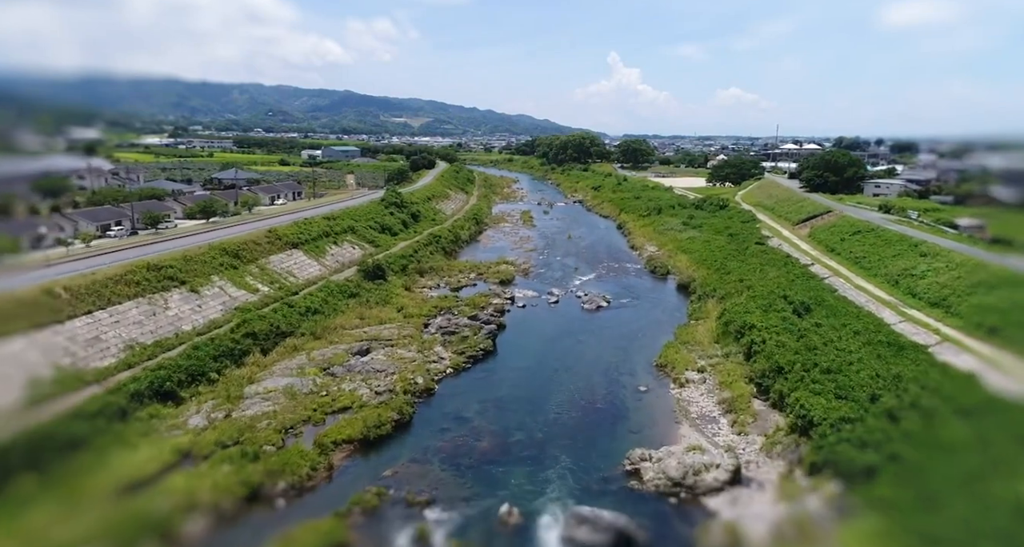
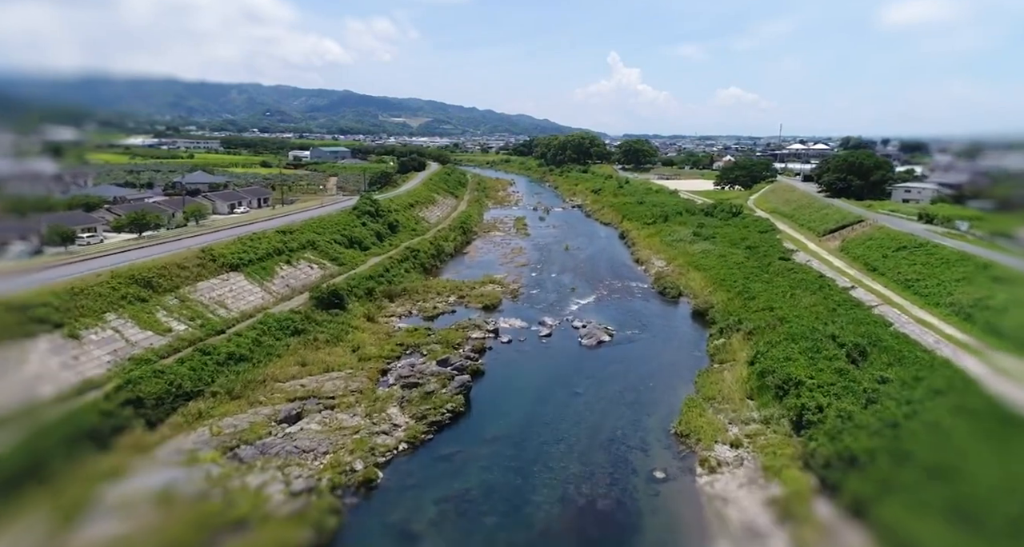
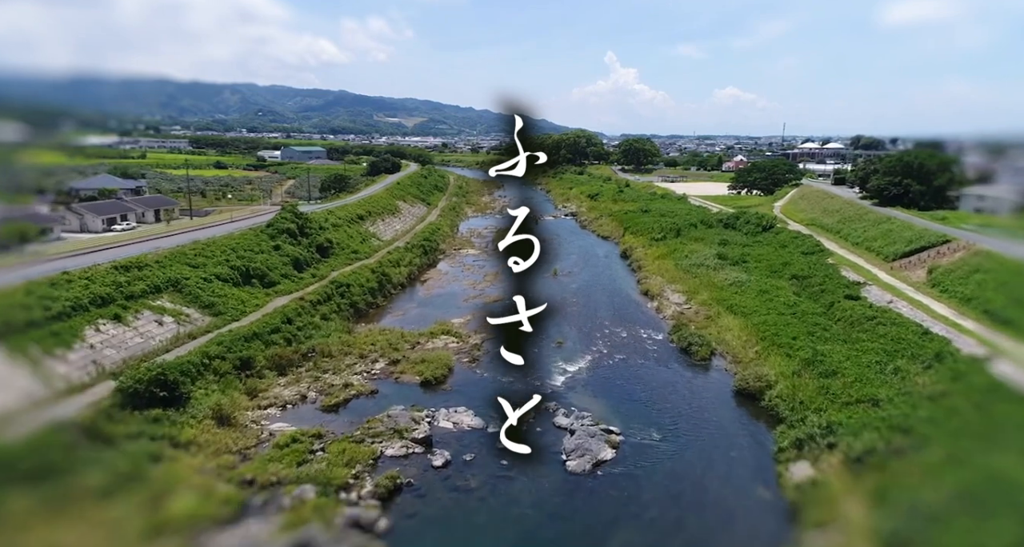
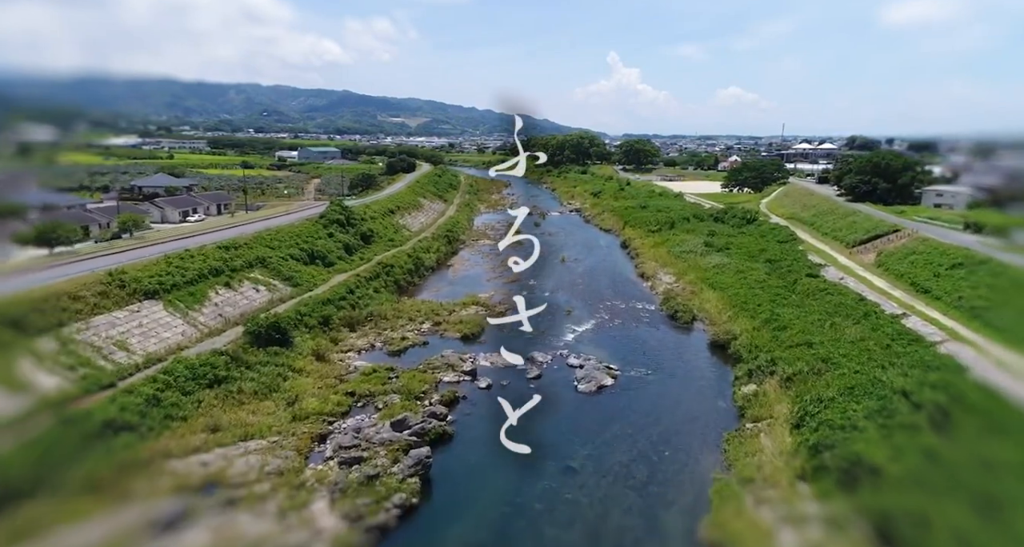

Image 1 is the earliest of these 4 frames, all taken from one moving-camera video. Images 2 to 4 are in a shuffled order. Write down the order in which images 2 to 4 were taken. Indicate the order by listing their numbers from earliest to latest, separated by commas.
2, 4, 3
